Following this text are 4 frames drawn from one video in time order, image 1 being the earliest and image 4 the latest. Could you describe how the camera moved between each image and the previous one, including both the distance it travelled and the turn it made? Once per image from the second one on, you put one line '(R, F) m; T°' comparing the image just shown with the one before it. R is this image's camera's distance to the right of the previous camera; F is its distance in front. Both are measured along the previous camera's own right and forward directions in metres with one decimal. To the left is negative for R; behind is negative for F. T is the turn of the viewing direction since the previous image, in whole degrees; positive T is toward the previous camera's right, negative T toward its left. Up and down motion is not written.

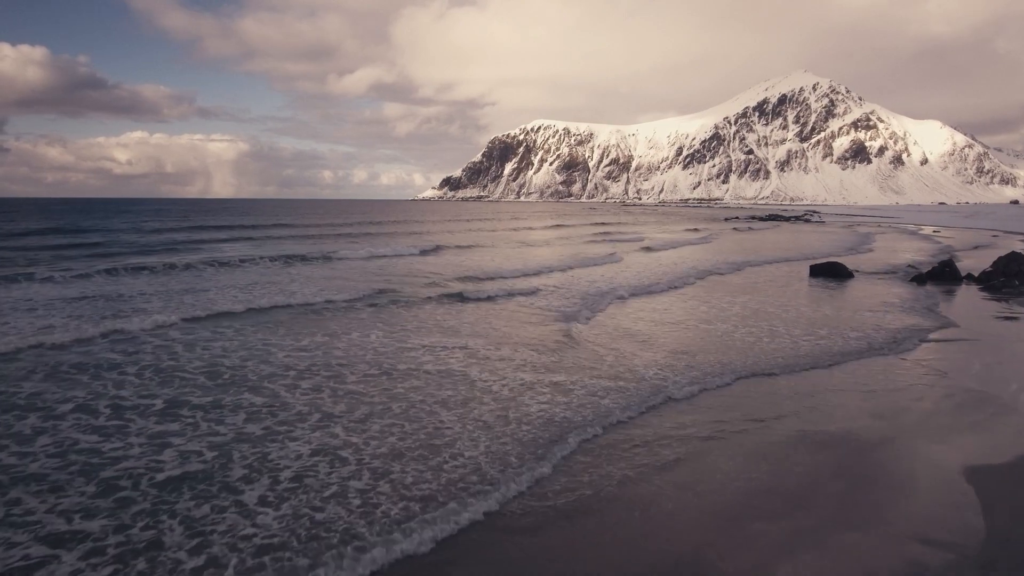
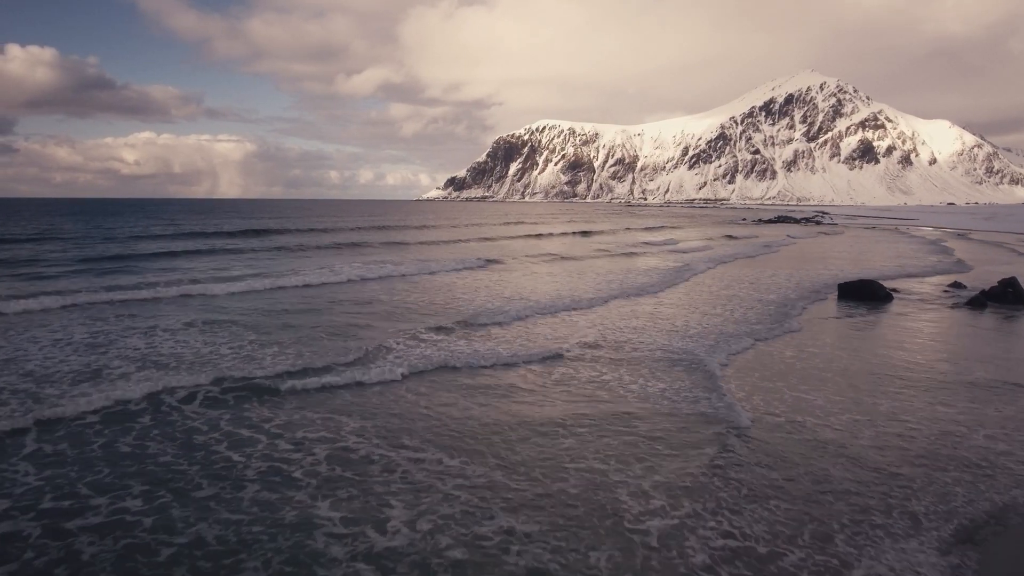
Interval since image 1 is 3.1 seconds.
(+1.5, +4.6) m; -1°
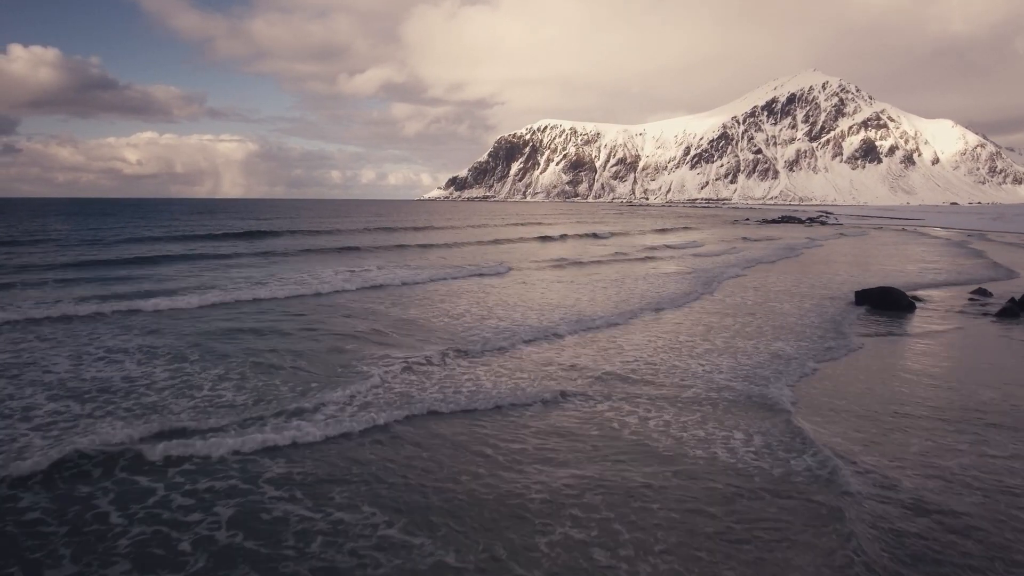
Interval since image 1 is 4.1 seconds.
(+0.4, +1.7) m; 0°
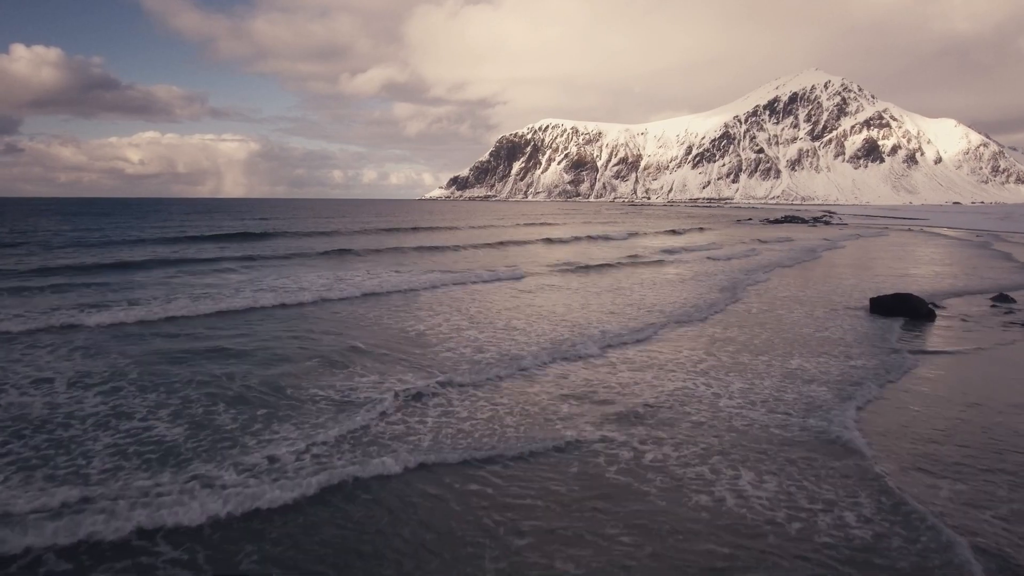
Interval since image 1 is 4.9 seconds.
(+0.4, +1.3) m; 0°
